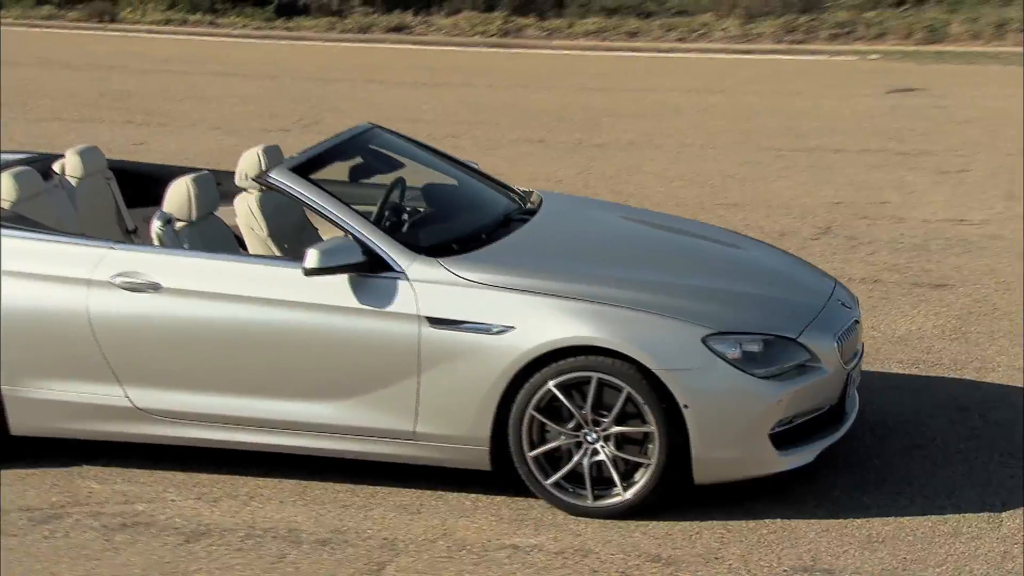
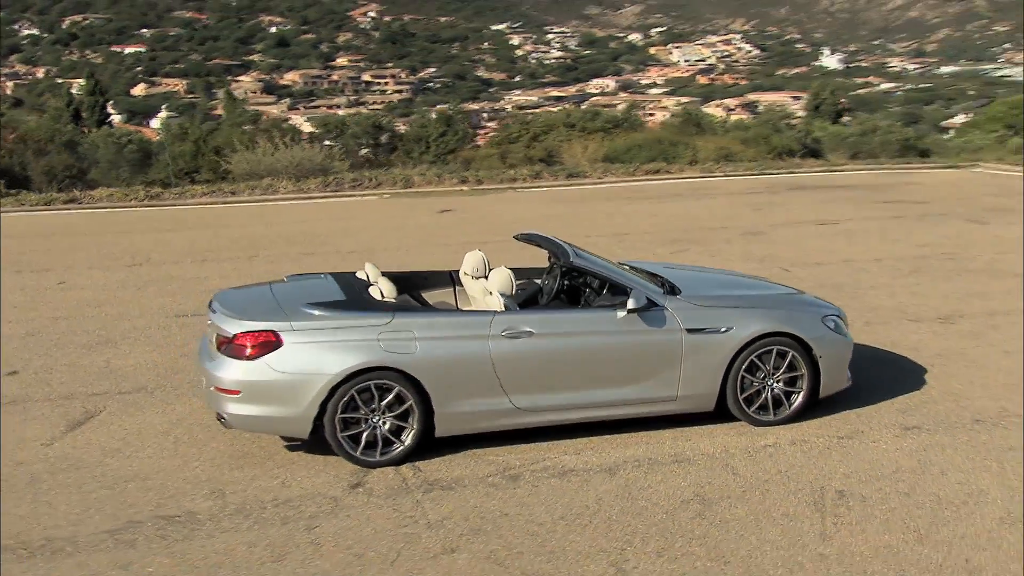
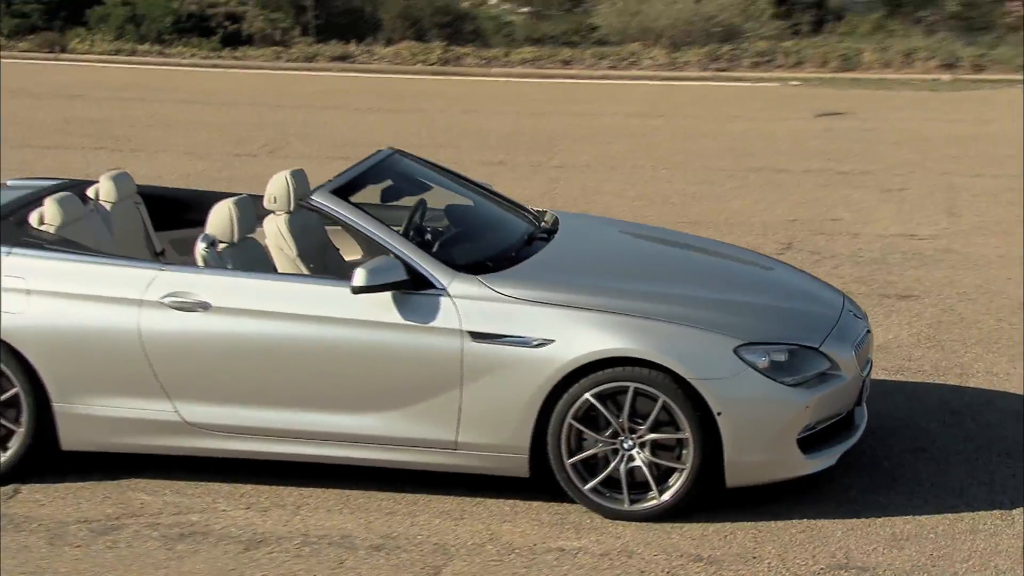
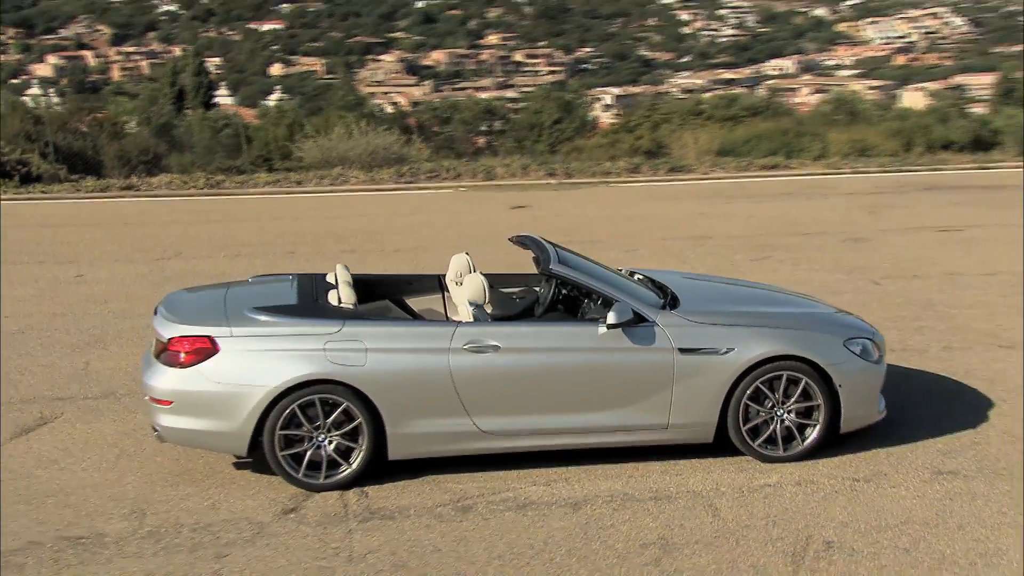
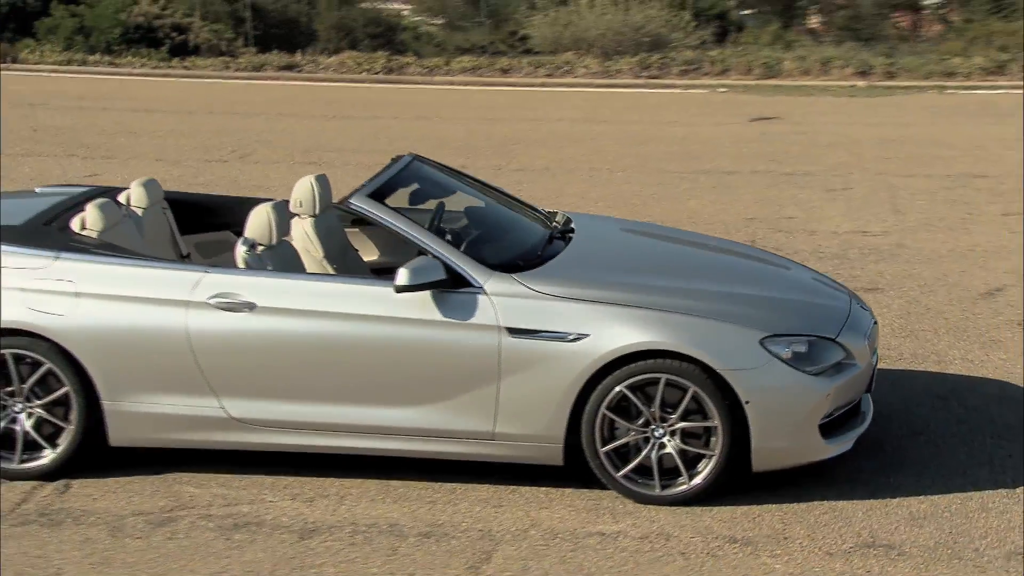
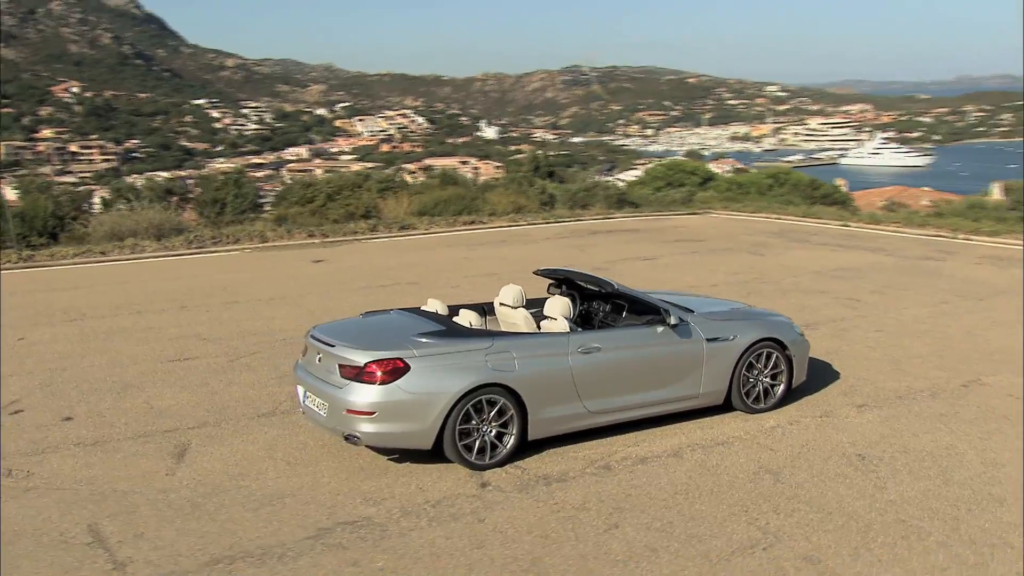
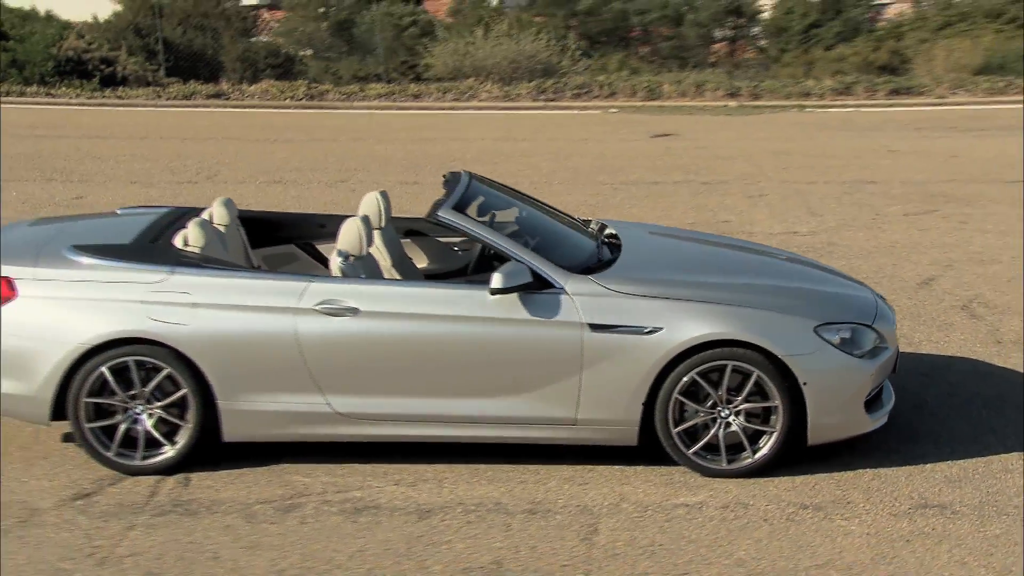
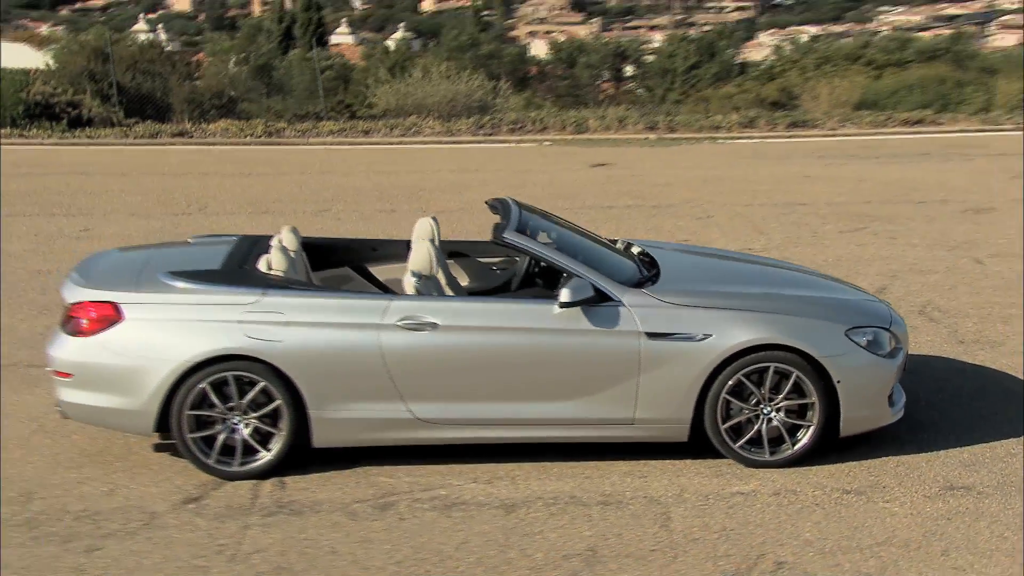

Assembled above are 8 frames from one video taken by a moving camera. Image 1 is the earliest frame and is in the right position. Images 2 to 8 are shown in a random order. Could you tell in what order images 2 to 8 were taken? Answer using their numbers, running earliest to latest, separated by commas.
3, 5, 7, 8, 4, 2, 6
